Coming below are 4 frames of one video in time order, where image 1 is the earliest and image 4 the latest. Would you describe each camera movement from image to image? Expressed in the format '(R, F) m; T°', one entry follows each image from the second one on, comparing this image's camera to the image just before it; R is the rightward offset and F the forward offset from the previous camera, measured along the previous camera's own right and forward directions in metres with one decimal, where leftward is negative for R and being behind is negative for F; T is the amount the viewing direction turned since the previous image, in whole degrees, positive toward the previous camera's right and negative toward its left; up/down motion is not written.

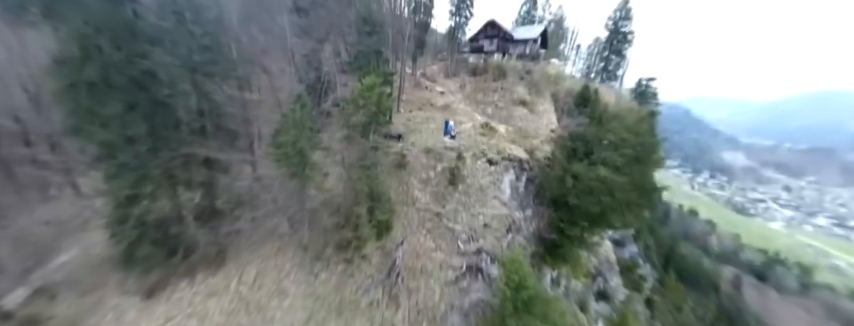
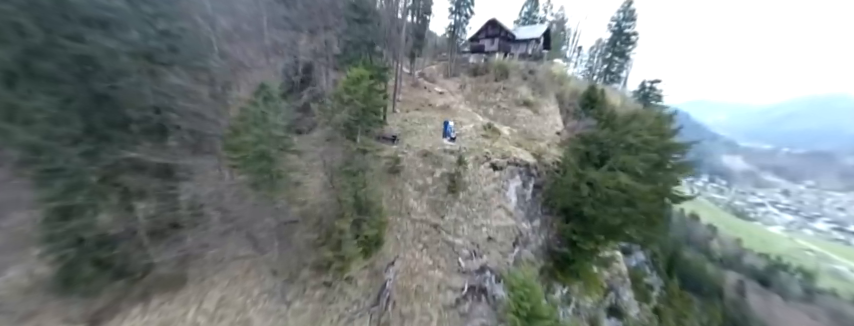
(+0.2, +2.2) m; 0°
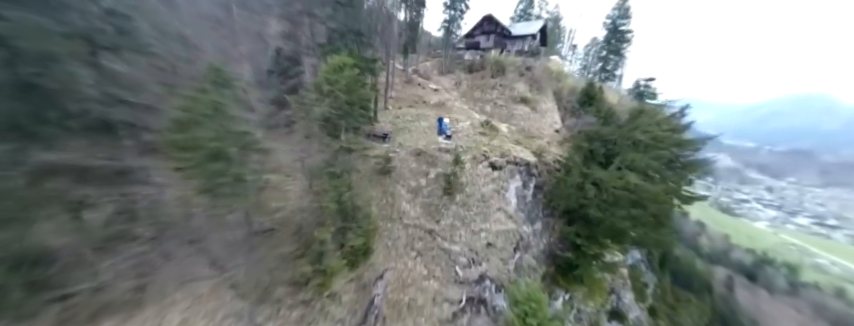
(+0.1, +1.5) m; +1°
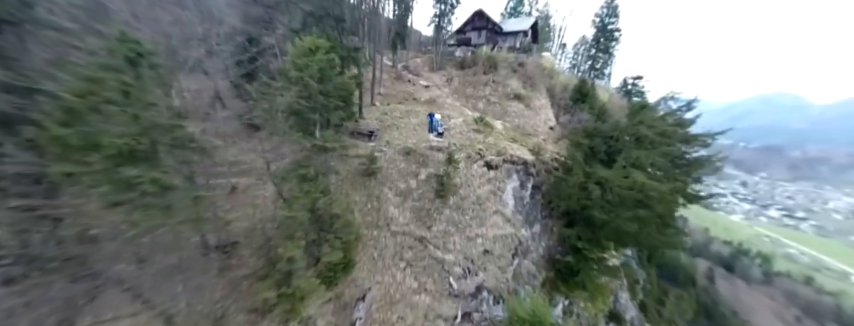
(+0.1, +1.6) m; +2°
